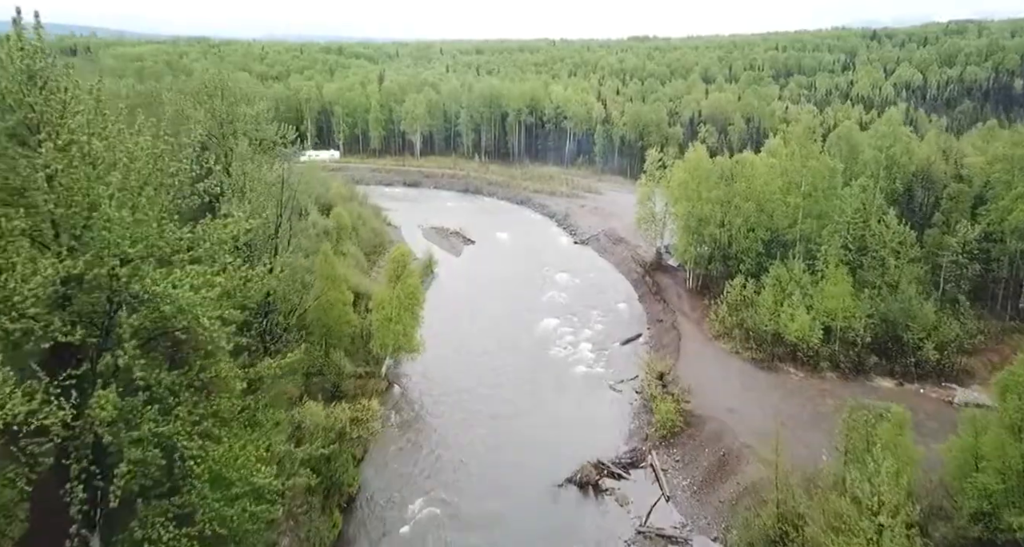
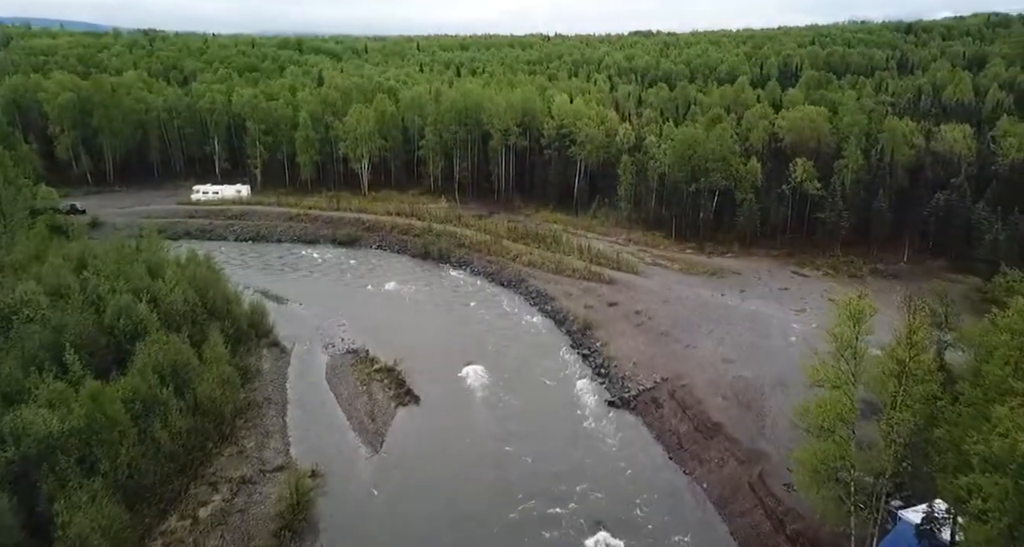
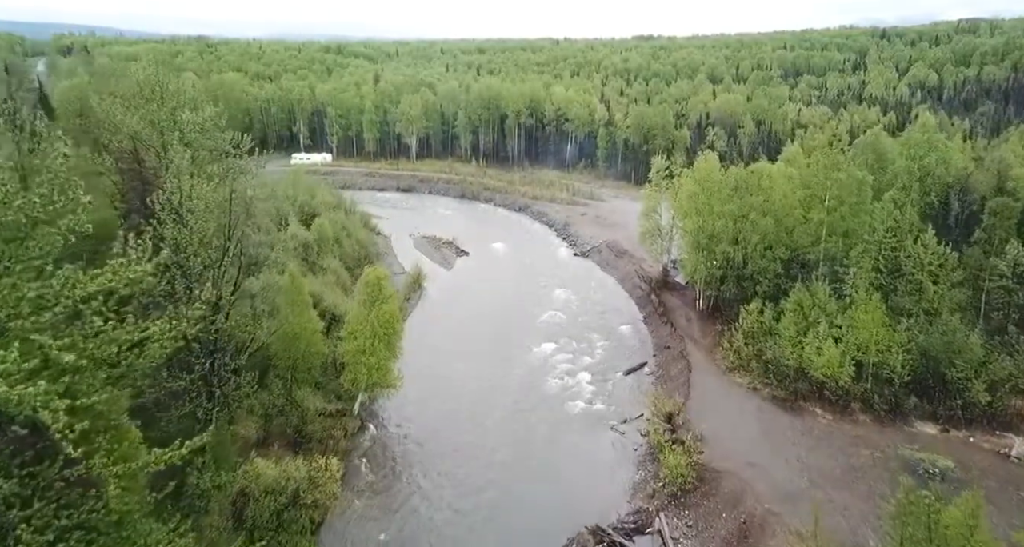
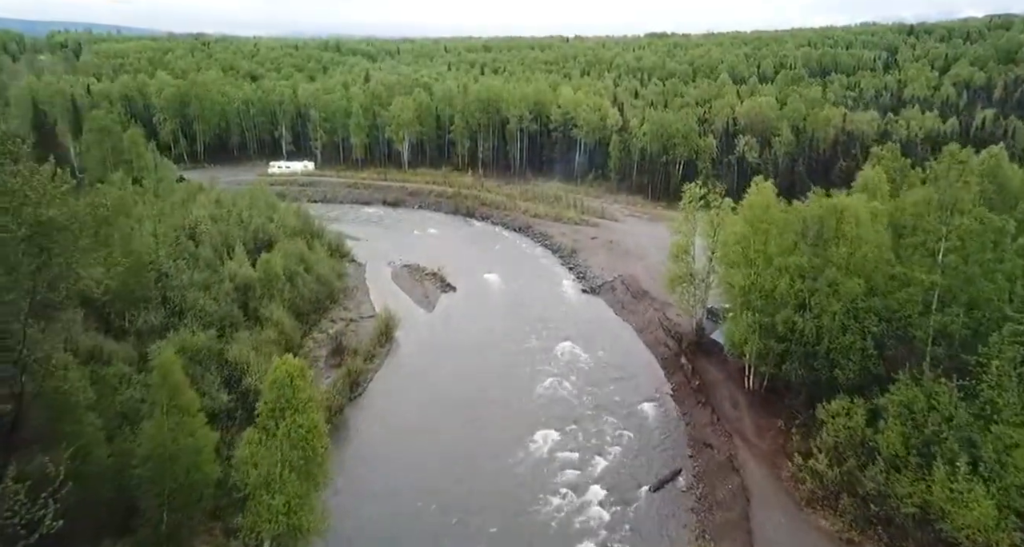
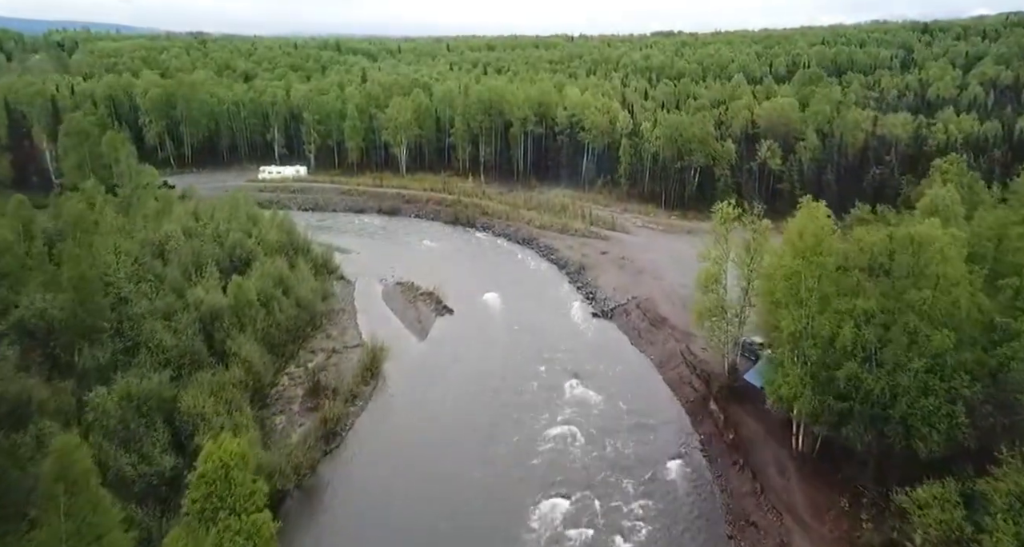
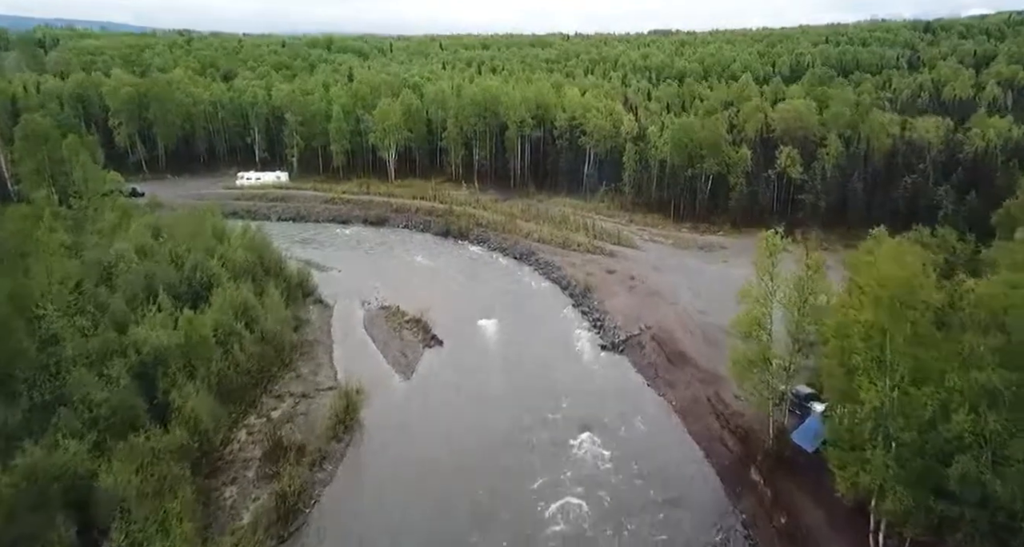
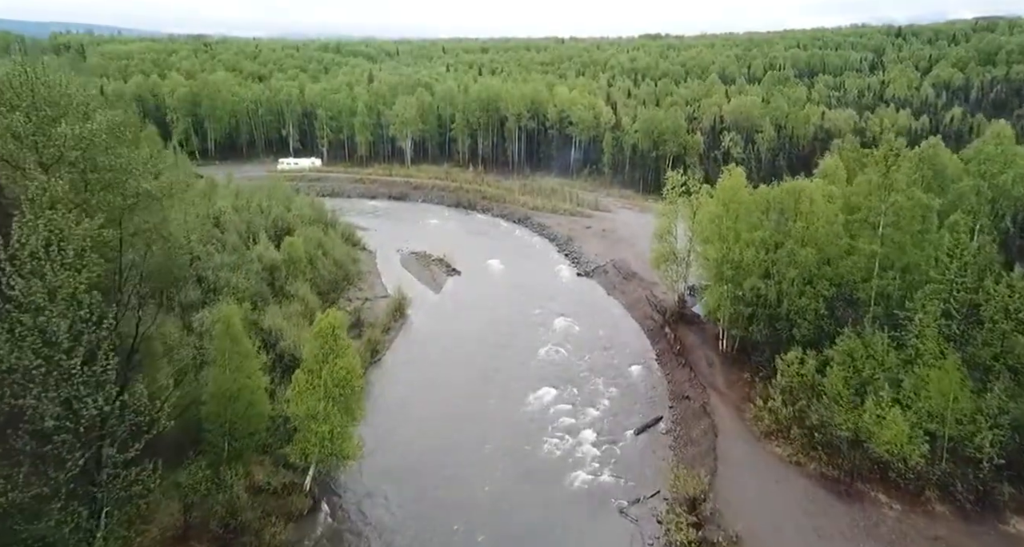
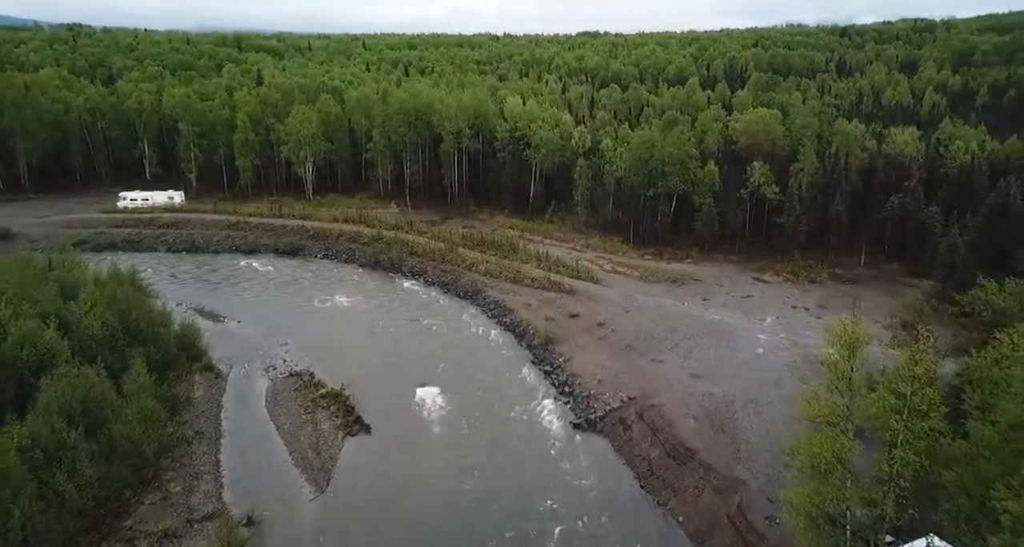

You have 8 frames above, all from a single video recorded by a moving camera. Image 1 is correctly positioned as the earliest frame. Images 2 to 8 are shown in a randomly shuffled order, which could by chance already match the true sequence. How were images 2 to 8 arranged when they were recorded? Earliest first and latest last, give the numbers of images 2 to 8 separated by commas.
3, 7, 4, 5, 6, 2, 8
